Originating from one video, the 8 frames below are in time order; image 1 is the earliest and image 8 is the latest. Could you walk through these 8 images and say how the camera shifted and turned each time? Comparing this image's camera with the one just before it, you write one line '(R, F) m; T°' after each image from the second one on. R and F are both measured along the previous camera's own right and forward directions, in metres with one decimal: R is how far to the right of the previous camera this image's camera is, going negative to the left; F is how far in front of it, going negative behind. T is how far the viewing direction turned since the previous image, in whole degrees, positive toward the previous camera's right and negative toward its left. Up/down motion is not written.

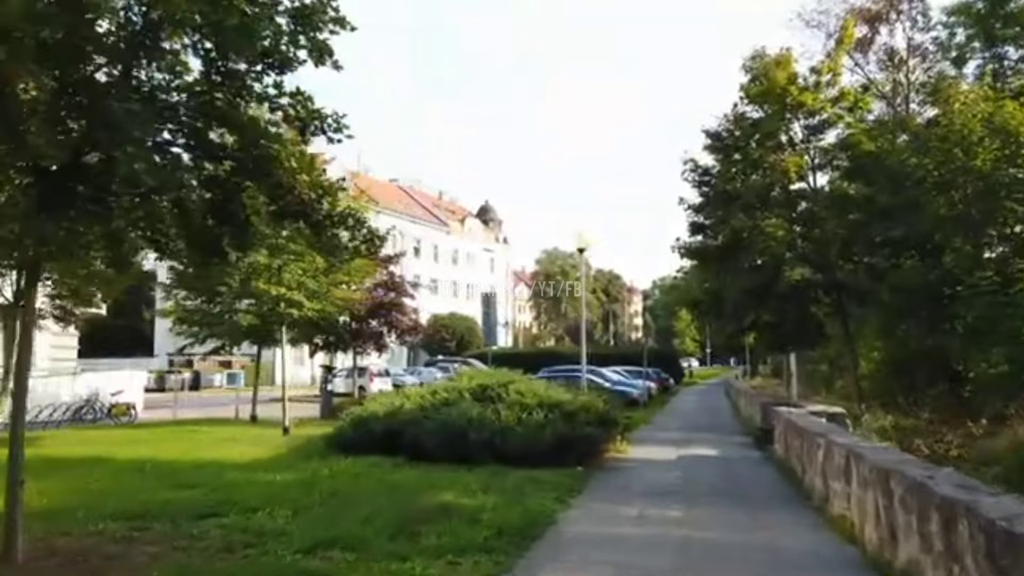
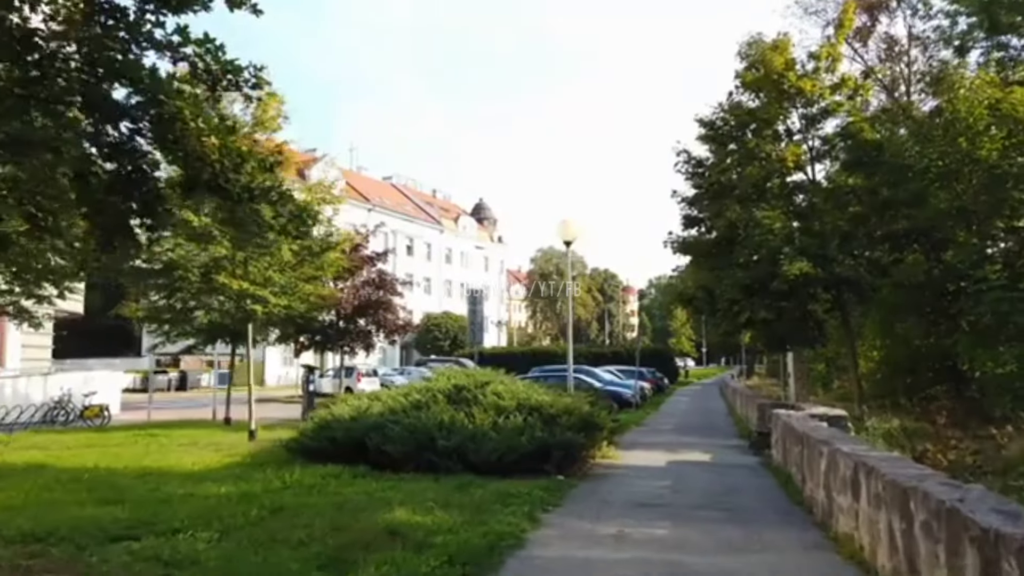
(+0.4, +1.2) m; 0°
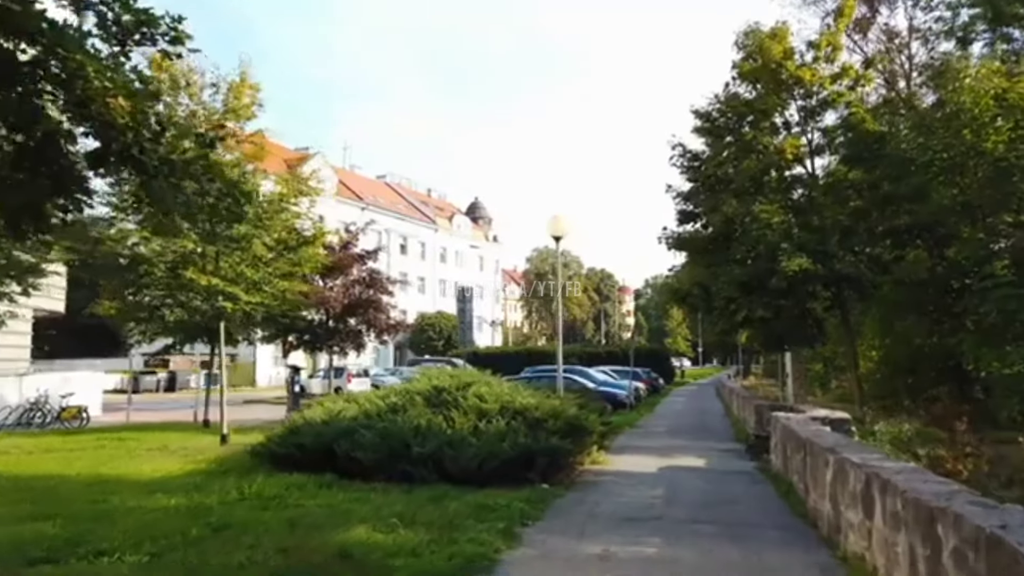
(+0.3, +0.9) m; 0°
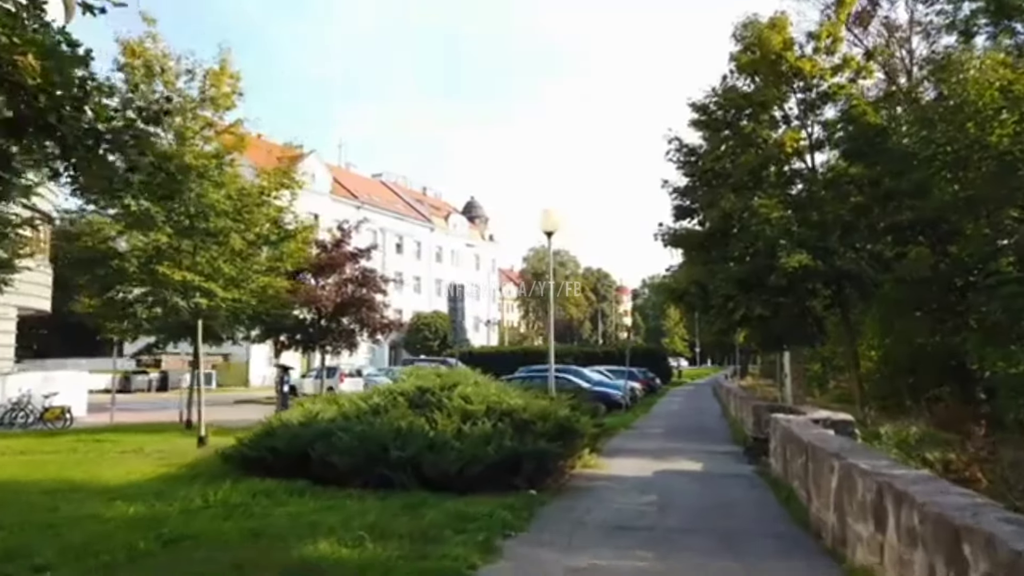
(+0.2, +0.7) m; 0°
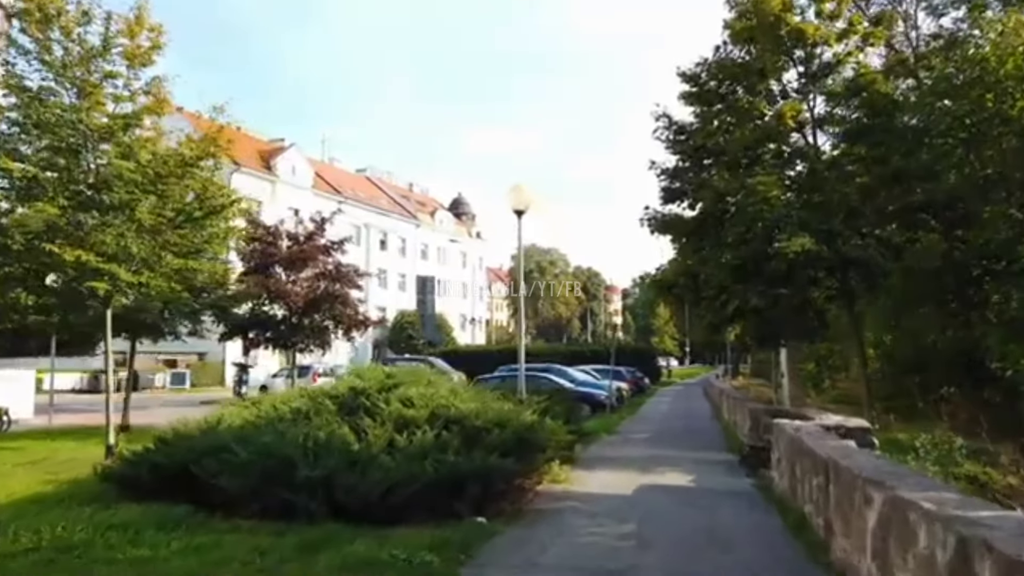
(+0.6, +2.3) m; +1°
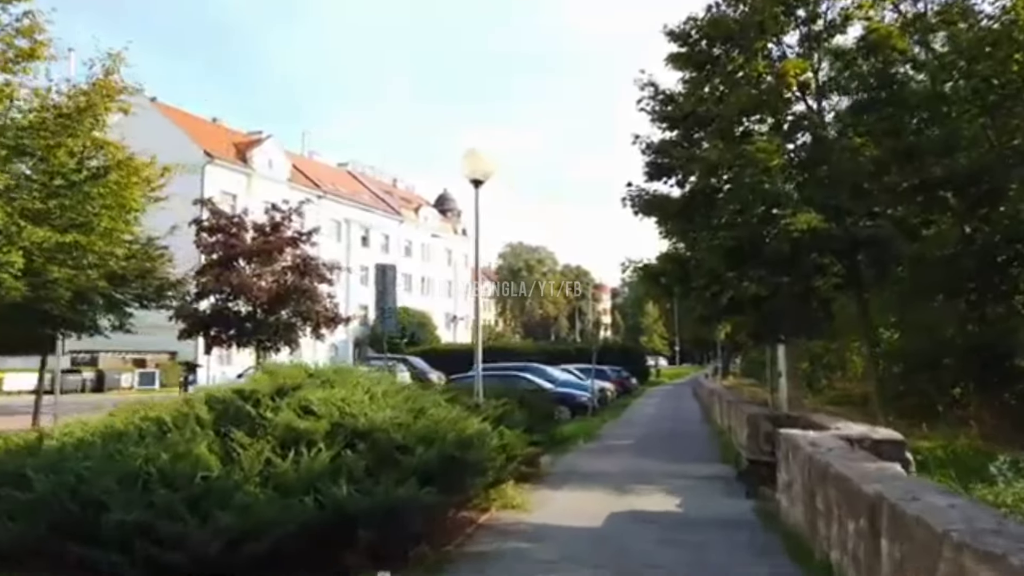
(+0.7, +2.6) m; +1°
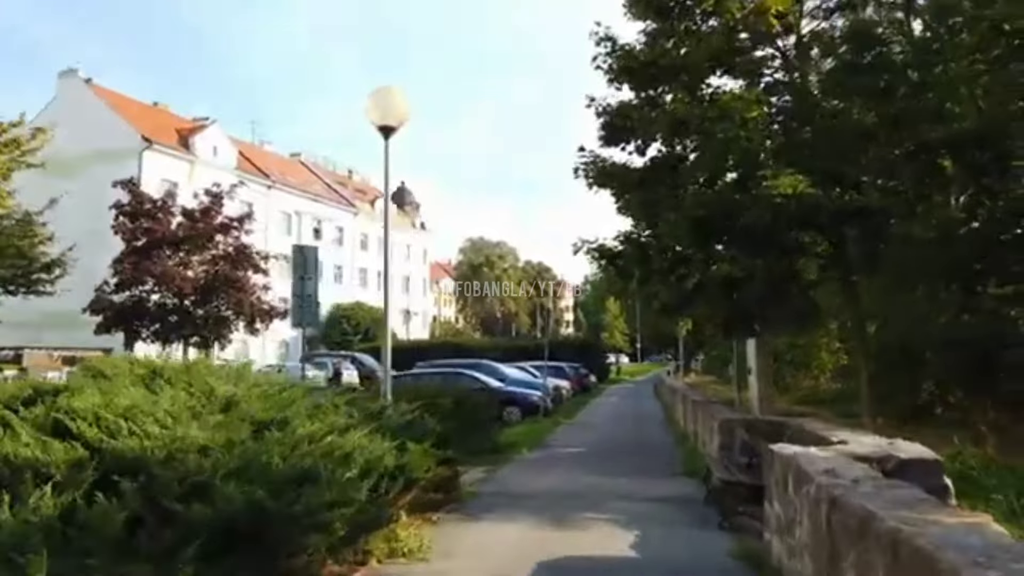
(+0.7, +2.8) m; +3°
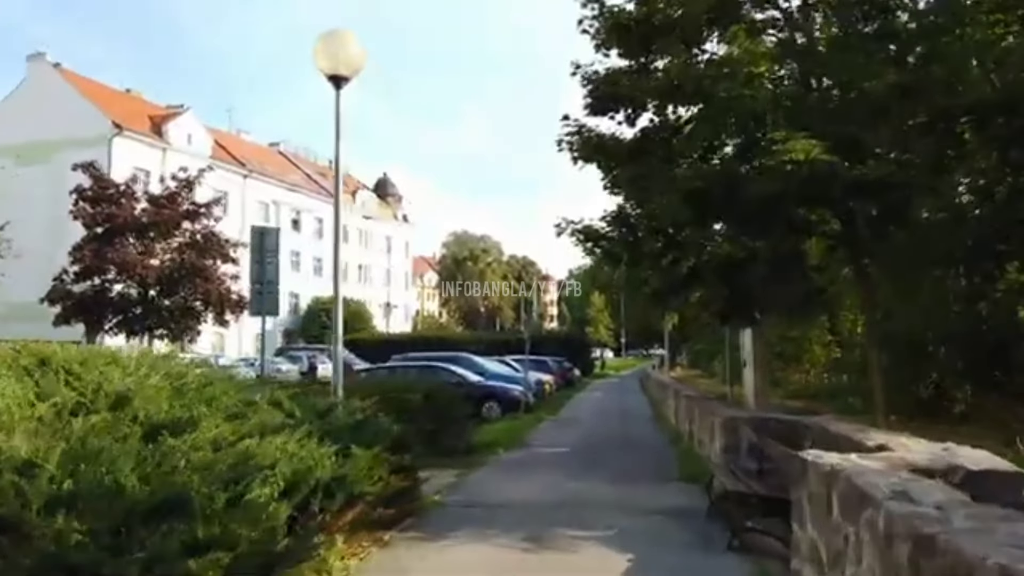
(+0.2, +1.6) m; +1°
